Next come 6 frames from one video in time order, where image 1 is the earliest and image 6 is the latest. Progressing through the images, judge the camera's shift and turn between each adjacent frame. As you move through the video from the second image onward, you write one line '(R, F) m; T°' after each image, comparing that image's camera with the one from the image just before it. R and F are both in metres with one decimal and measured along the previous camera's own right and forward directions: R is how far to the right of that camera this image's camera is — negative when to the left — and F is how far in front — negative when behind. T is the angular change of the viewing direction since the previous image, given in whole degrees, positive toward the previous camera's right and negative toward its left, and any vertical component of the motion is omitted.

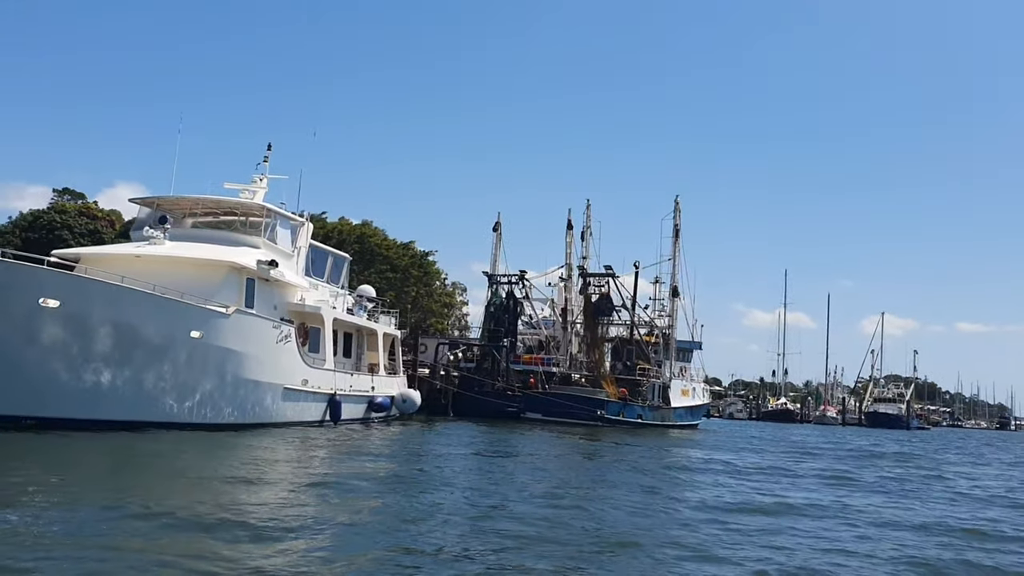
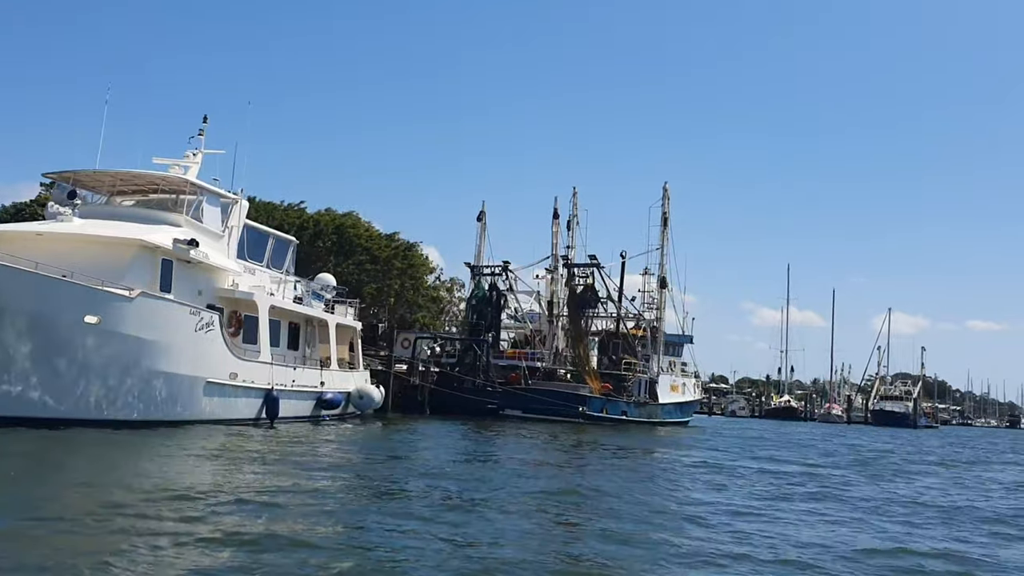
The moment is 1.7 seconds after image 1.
(+1.3, +2.2) m; -1°
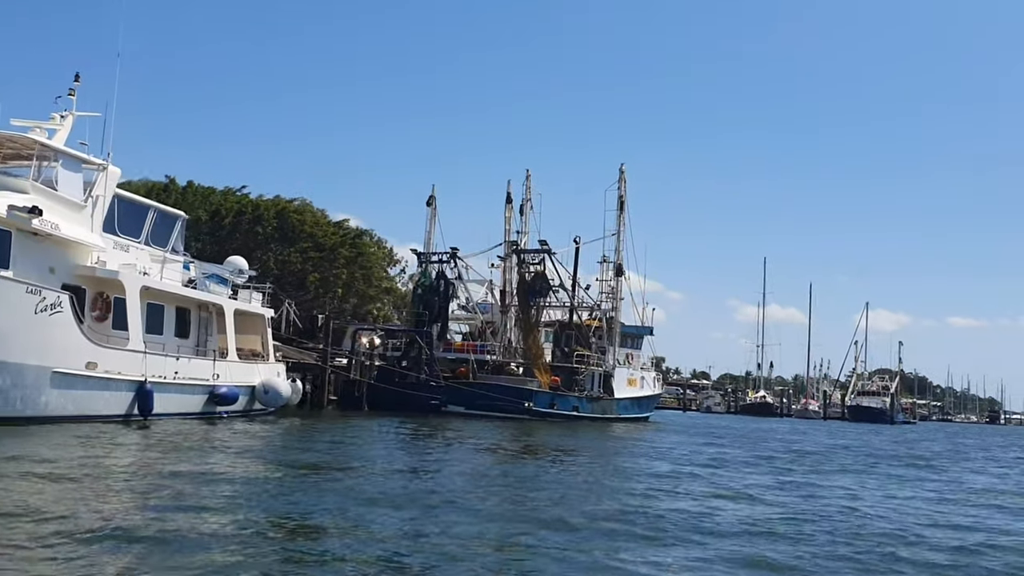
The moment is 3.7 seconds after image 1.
(+1.6, +2.6) m; +1°
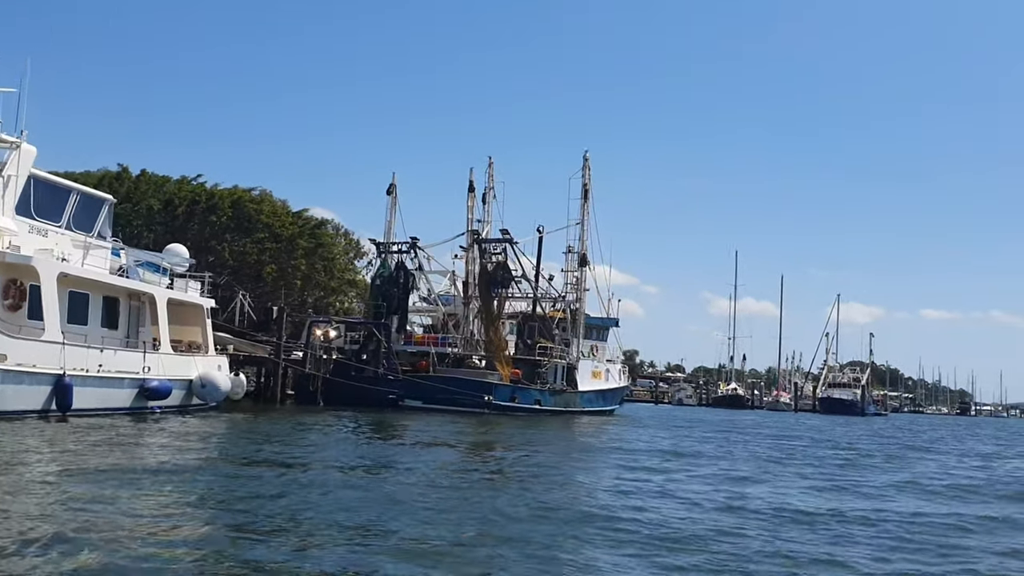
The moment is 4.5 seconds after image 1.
(+0.6, +1.1) m; +1°
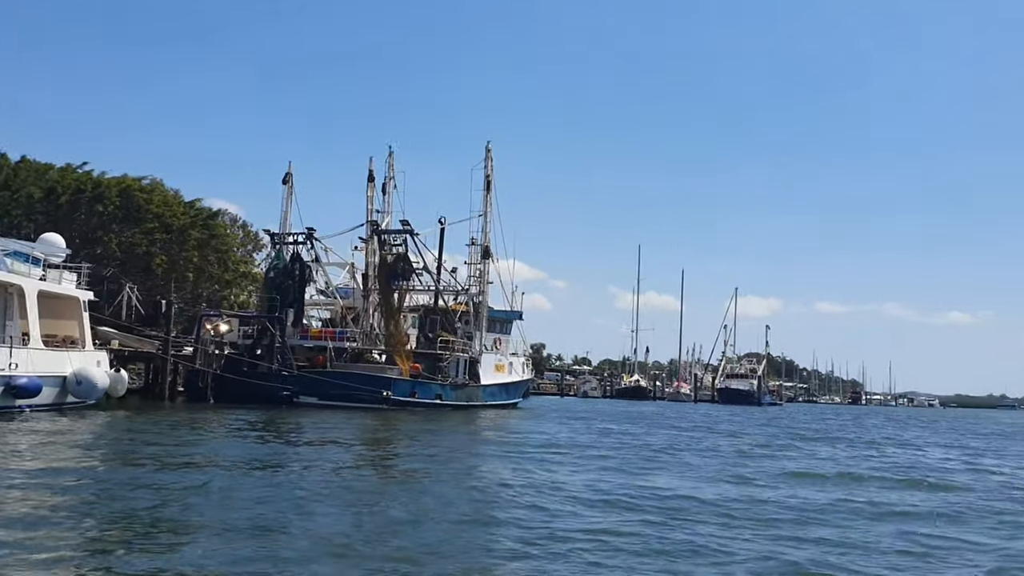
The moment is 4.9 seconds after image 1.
(+0.2, +0.6) m; +6°
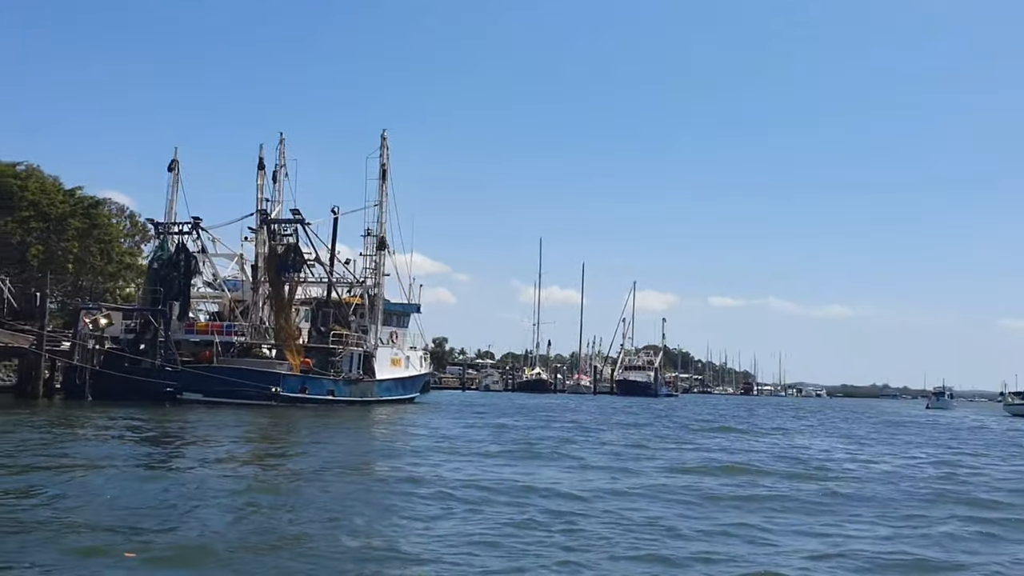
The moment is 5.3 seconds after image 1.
(+0.2, +0.5) m; +6°
